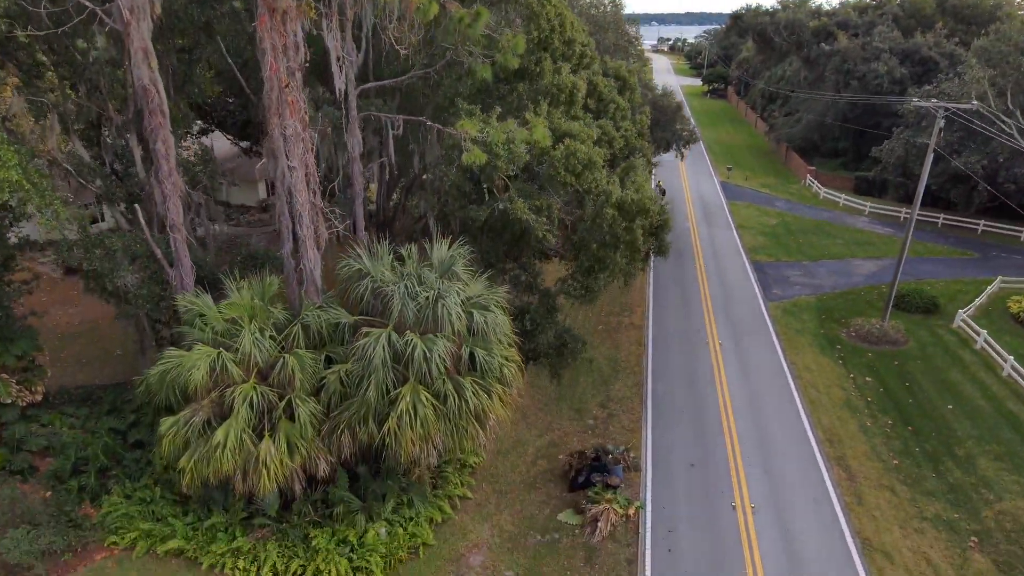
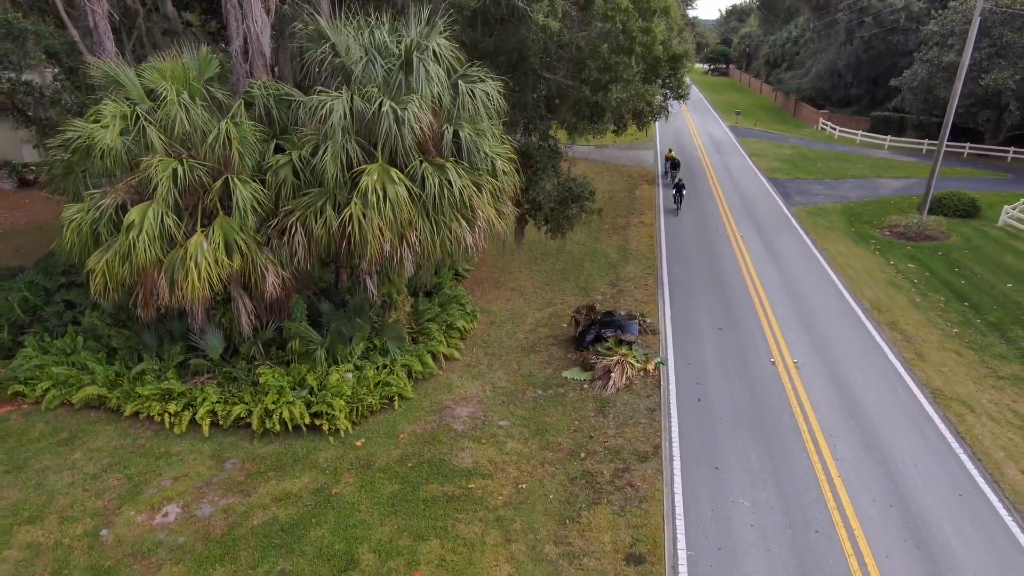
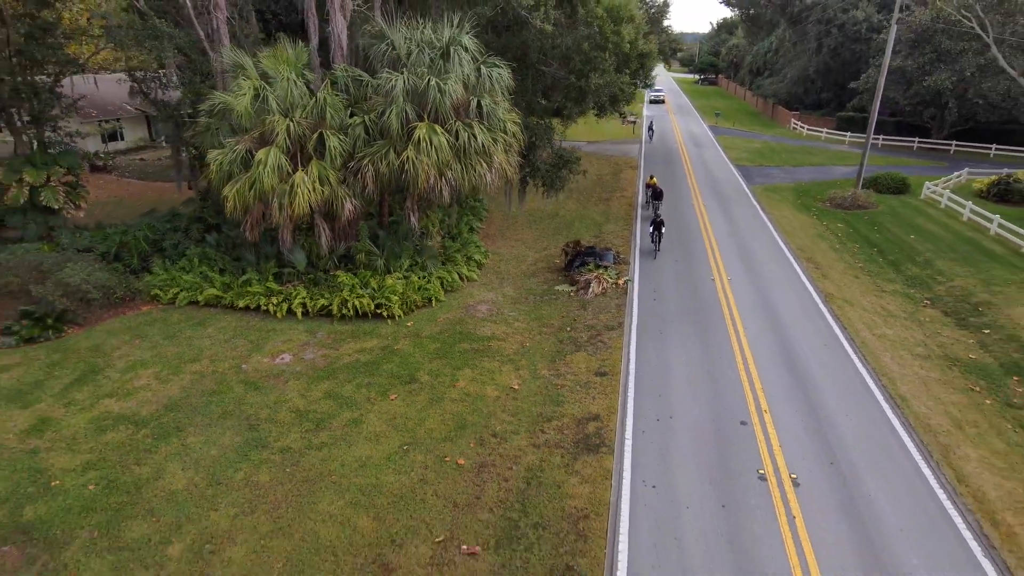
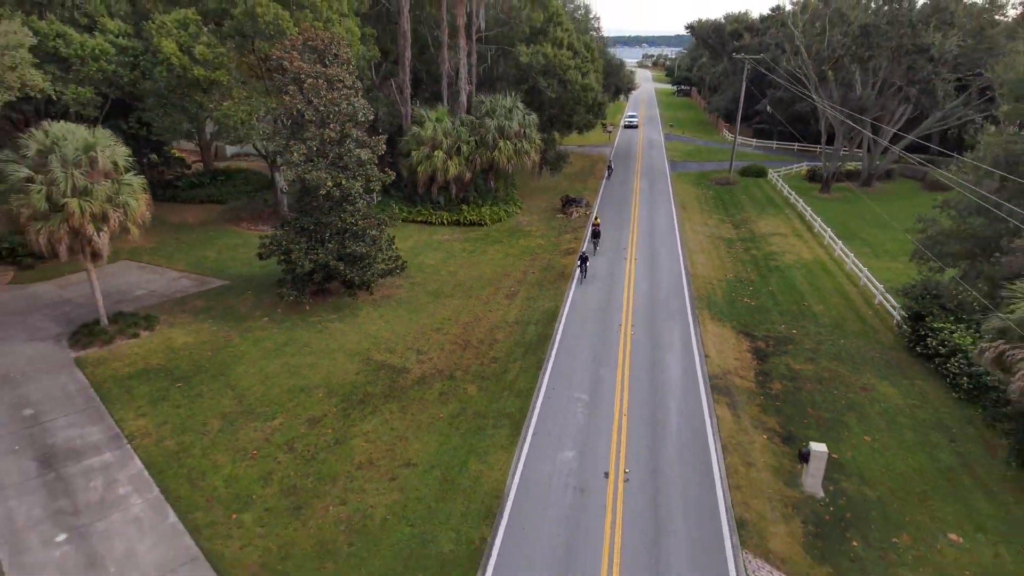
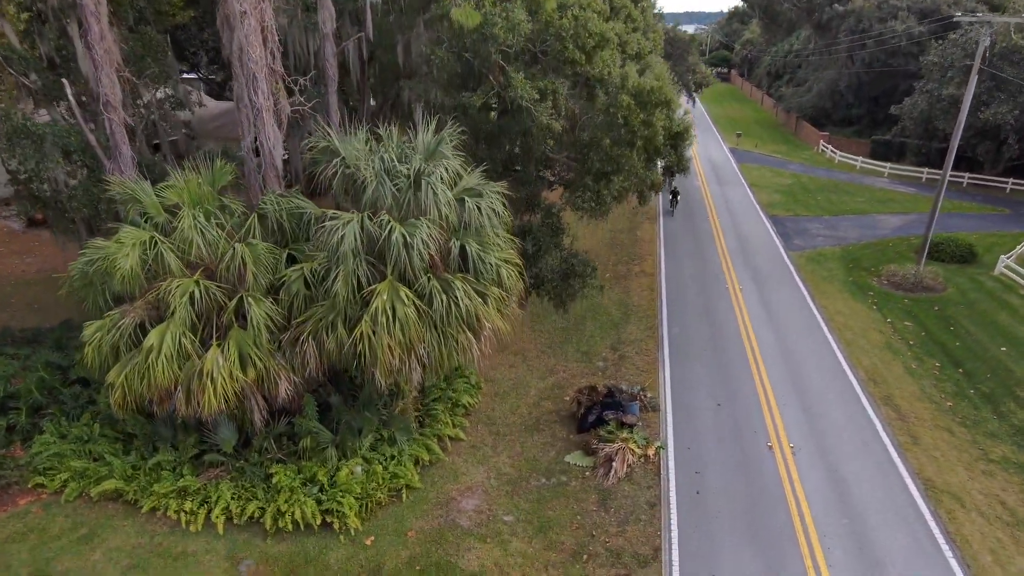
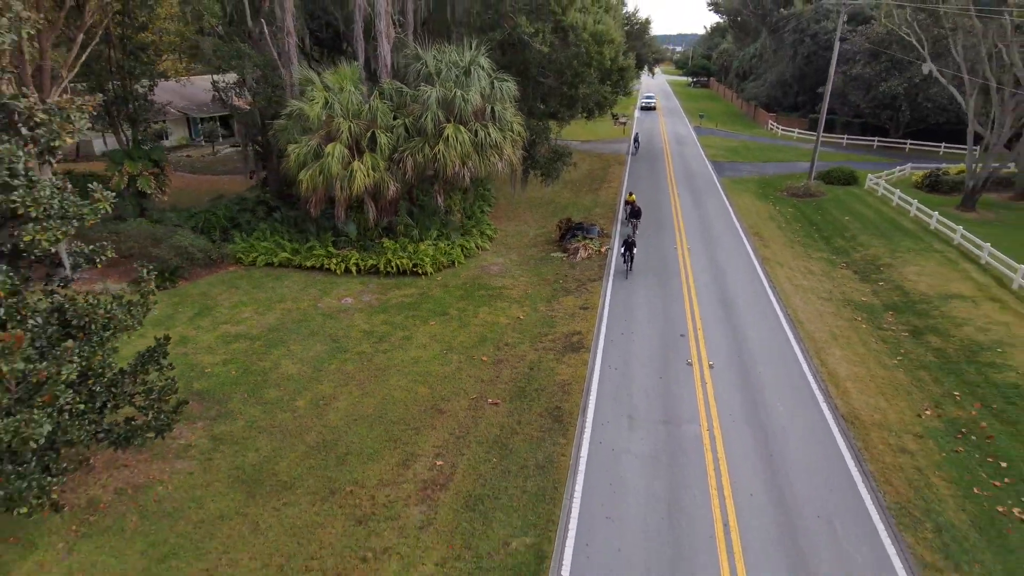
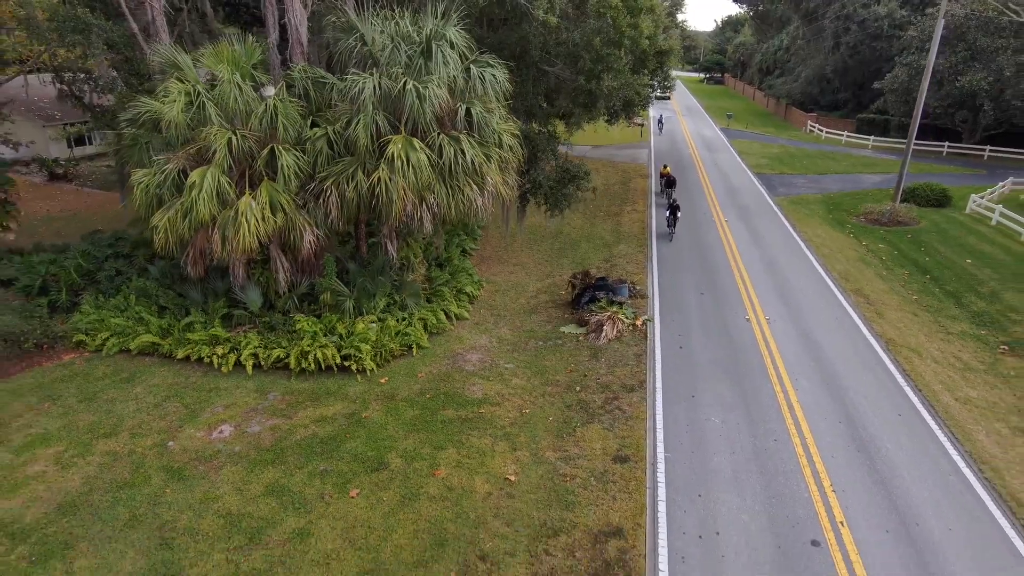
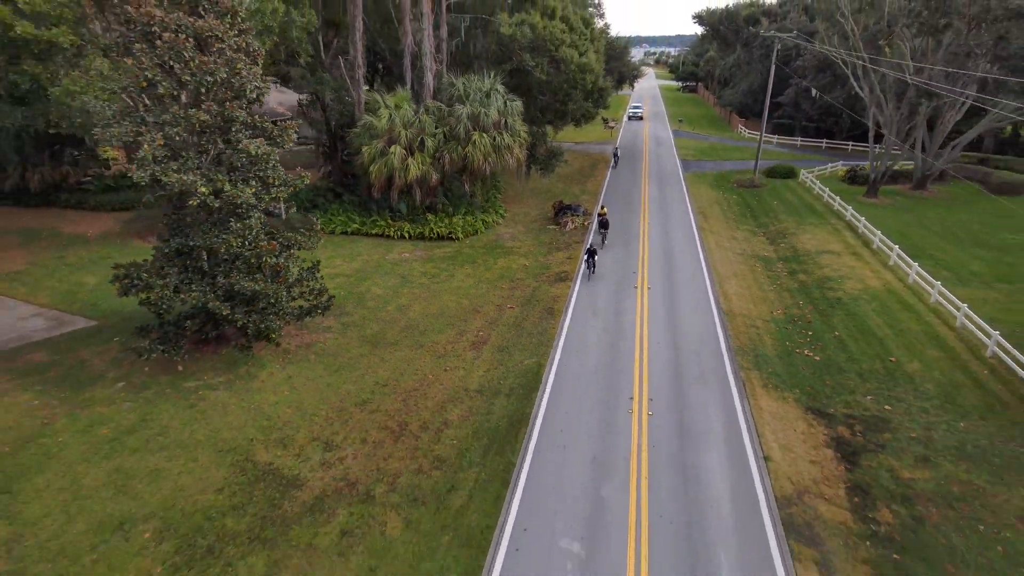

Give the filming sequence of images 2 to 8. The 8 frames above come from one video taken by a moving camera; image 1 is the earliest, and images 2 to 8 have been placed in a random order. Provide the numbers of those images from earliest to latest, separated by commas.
5, 2, 7, 3, 6, 8, 4
